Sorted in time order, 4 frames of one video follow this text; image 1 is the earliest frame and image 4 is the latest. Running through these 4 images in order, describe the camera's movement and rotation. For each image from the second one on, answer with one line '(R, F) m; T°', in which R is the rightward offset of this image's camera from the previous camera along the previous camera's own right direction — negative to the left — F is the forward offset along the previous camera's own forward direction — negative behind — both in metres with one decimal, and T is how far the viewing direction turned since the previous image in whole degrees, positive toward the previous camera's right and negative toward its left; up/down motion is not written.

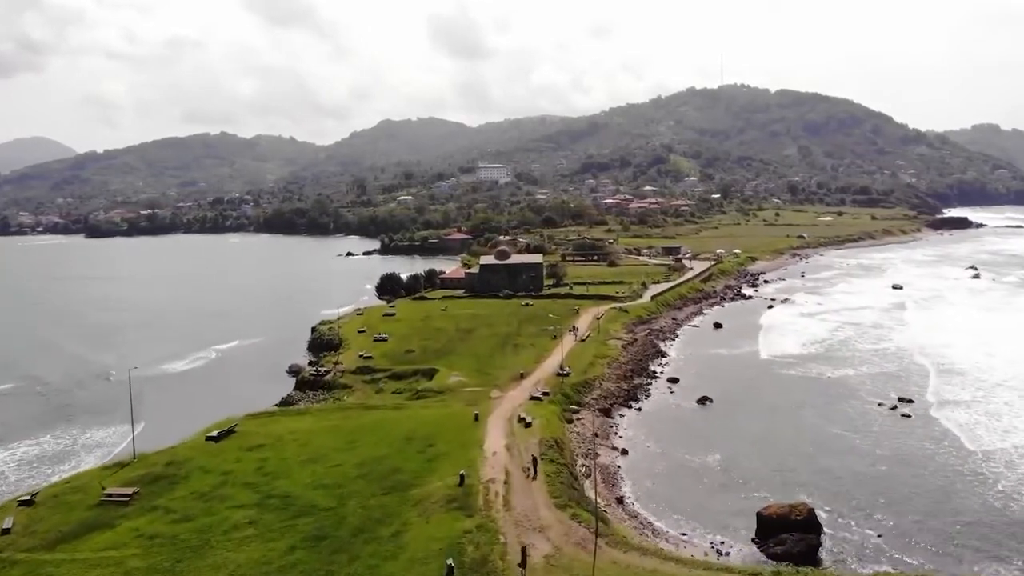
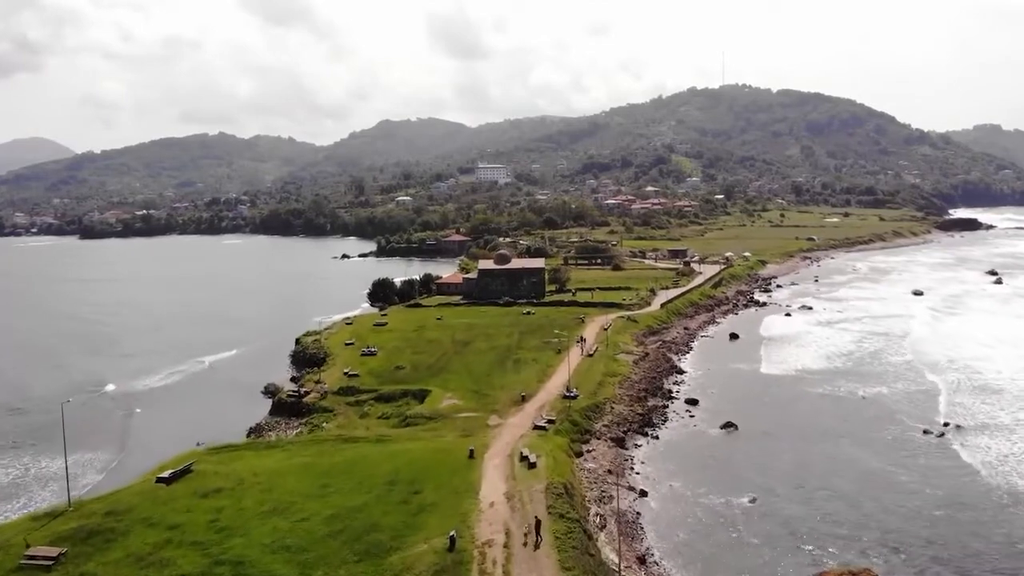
(-0.1, +5.1) m; 0°
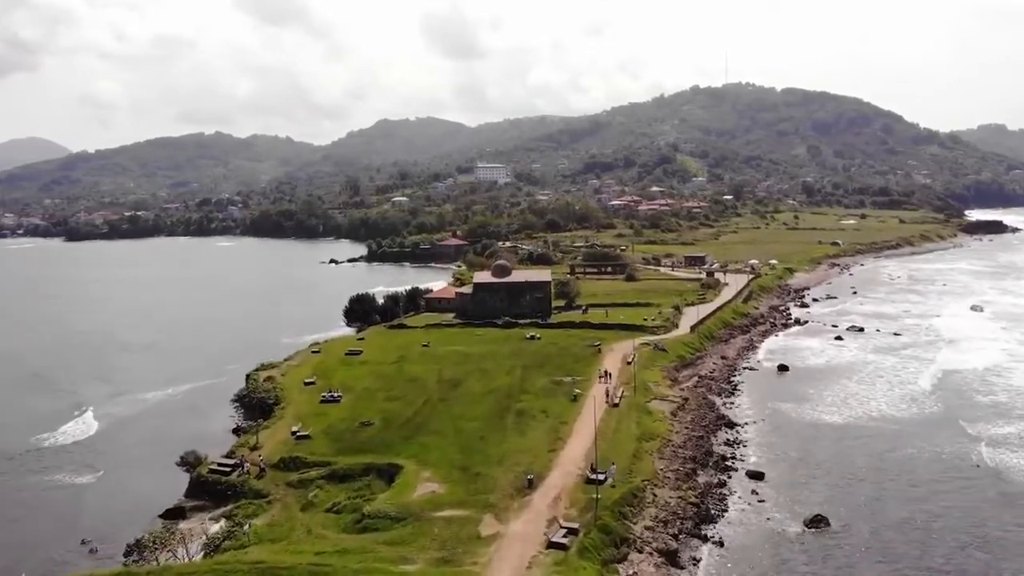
(-0.1, +11.9) m; 0°
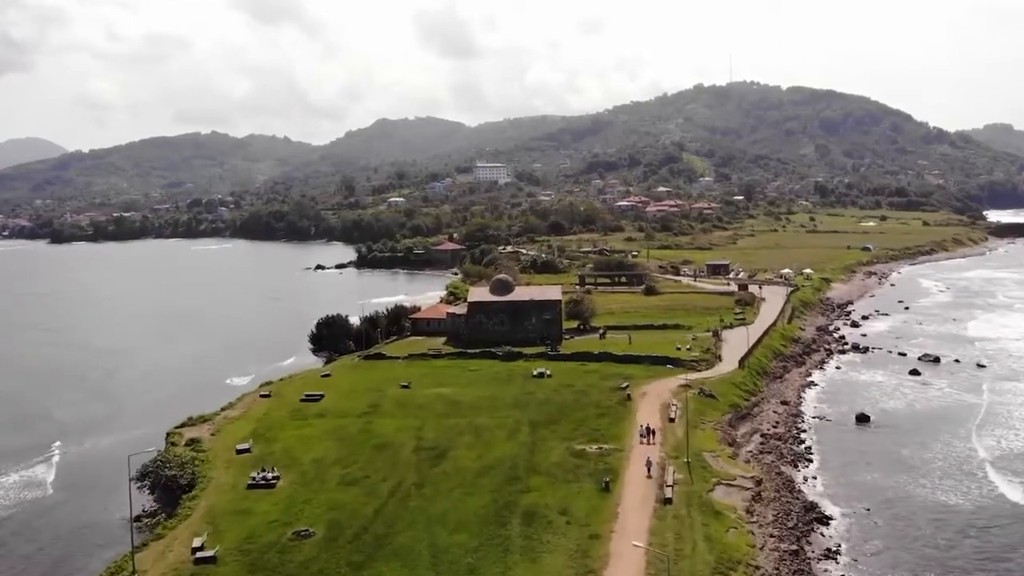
(-0.2, +12.2) m; 0°
